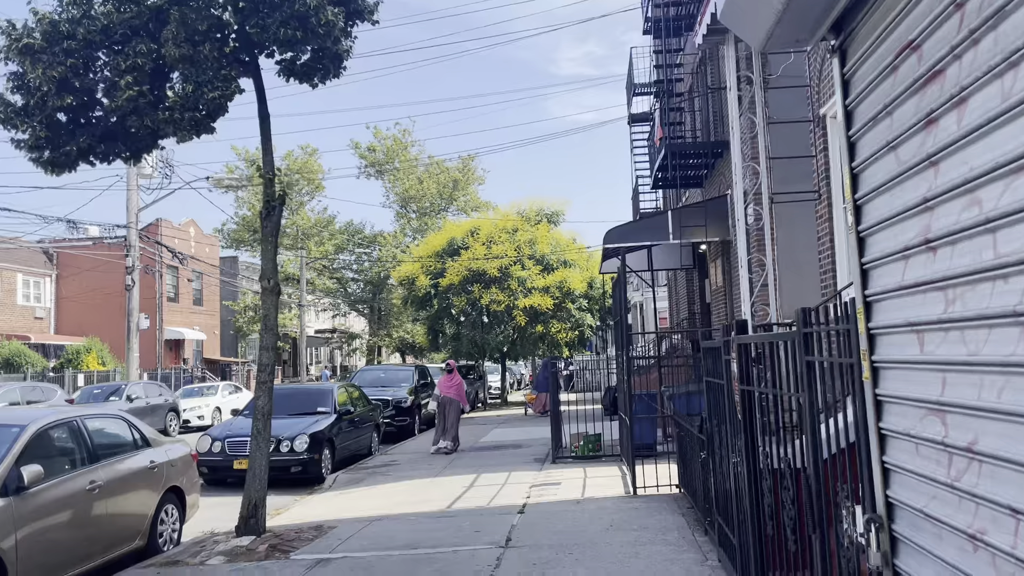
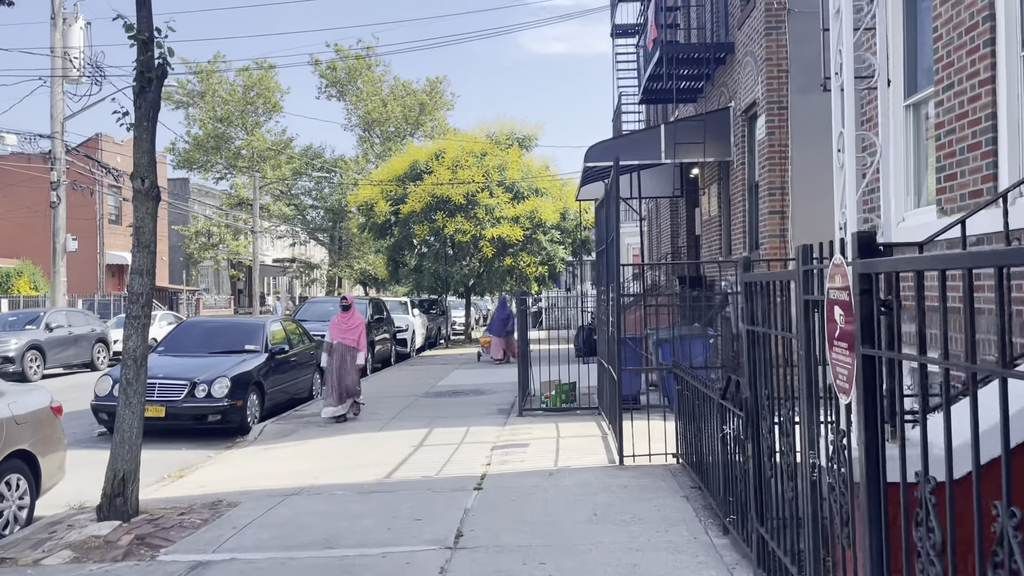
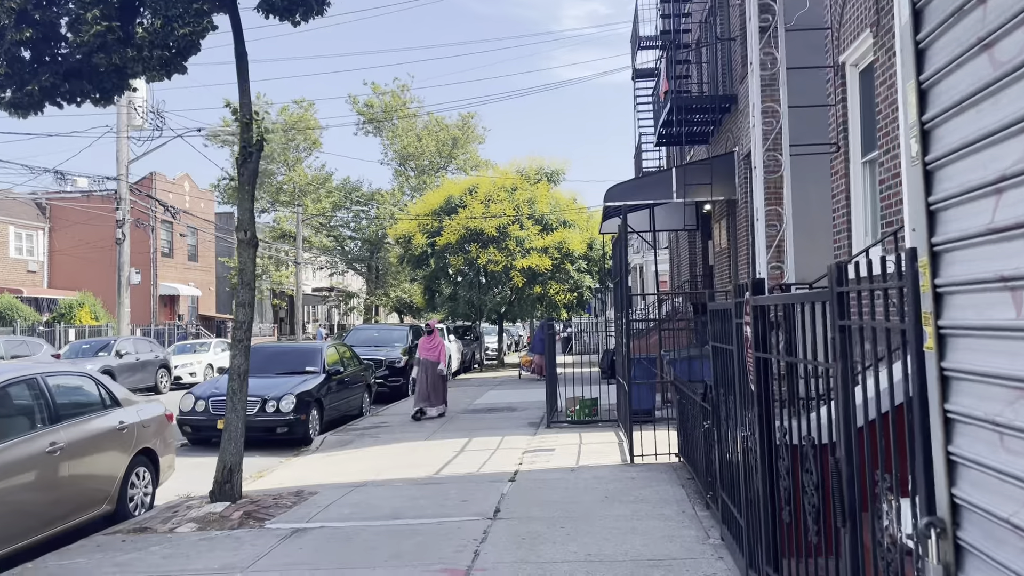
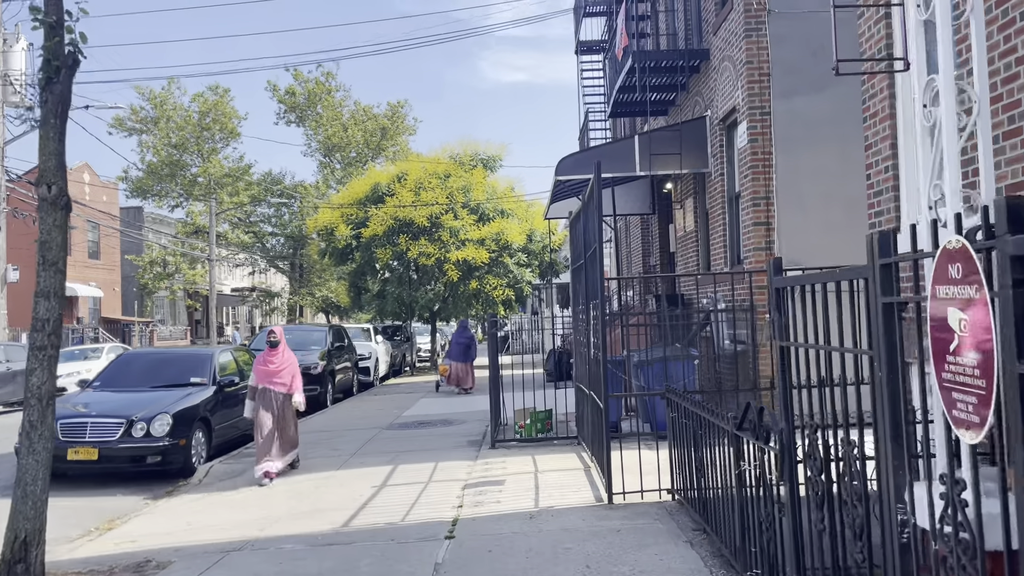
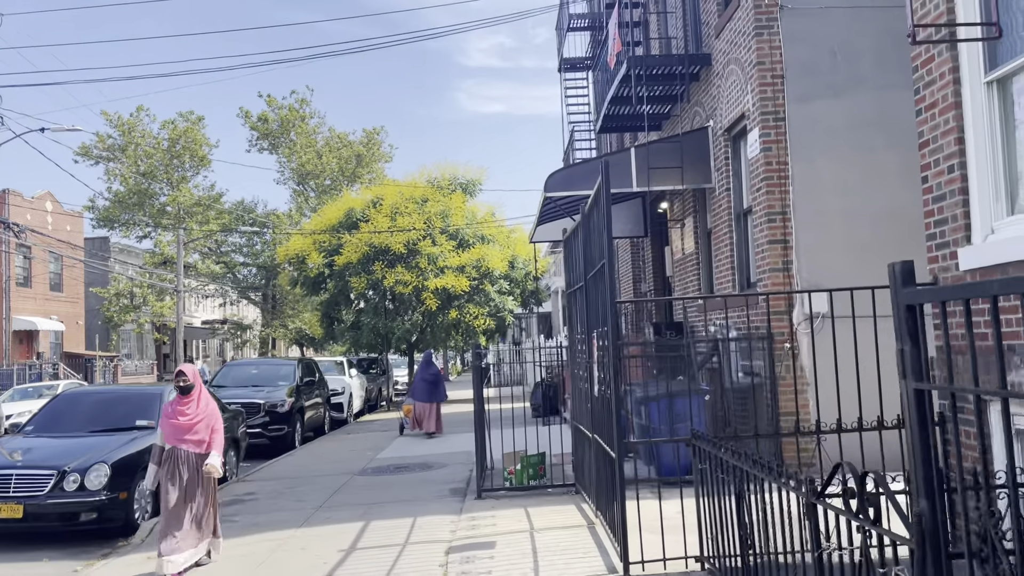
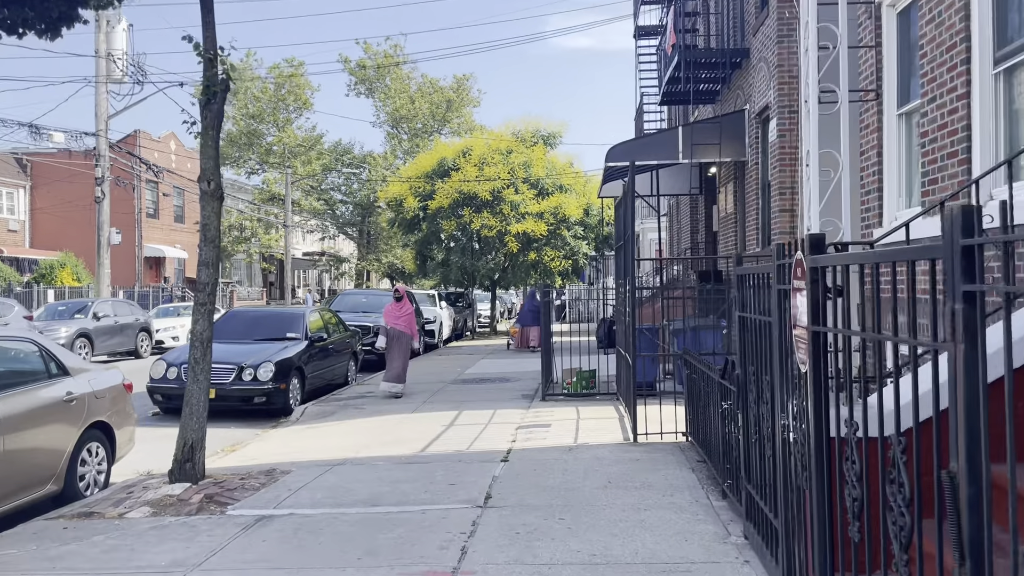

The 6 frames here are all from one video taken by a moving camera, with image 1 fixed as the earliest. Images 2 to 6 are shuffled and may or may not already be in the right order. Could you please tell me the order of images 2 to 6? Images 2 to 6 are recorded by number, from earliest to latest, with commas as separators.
3, 6, 2, 4, 5
